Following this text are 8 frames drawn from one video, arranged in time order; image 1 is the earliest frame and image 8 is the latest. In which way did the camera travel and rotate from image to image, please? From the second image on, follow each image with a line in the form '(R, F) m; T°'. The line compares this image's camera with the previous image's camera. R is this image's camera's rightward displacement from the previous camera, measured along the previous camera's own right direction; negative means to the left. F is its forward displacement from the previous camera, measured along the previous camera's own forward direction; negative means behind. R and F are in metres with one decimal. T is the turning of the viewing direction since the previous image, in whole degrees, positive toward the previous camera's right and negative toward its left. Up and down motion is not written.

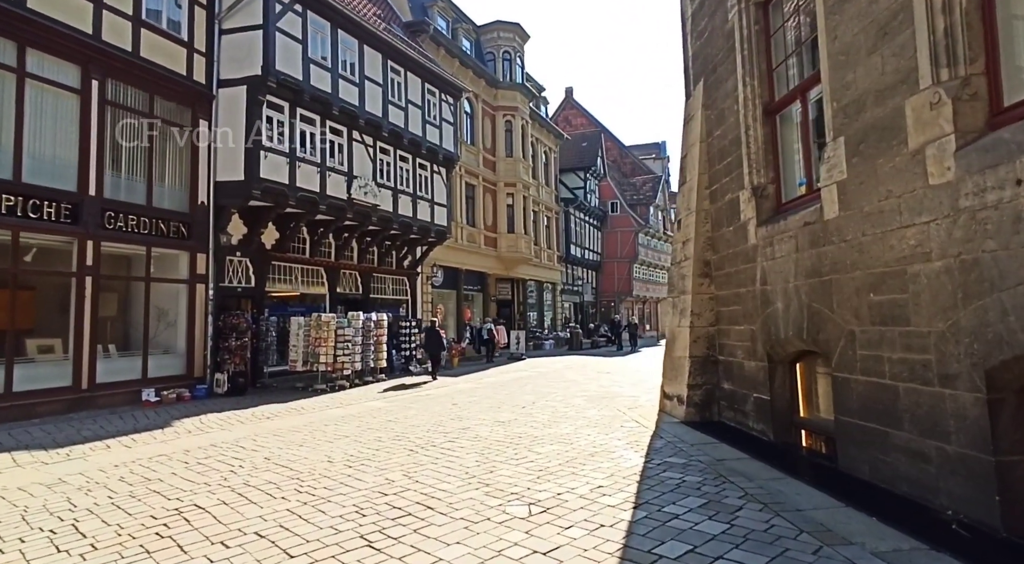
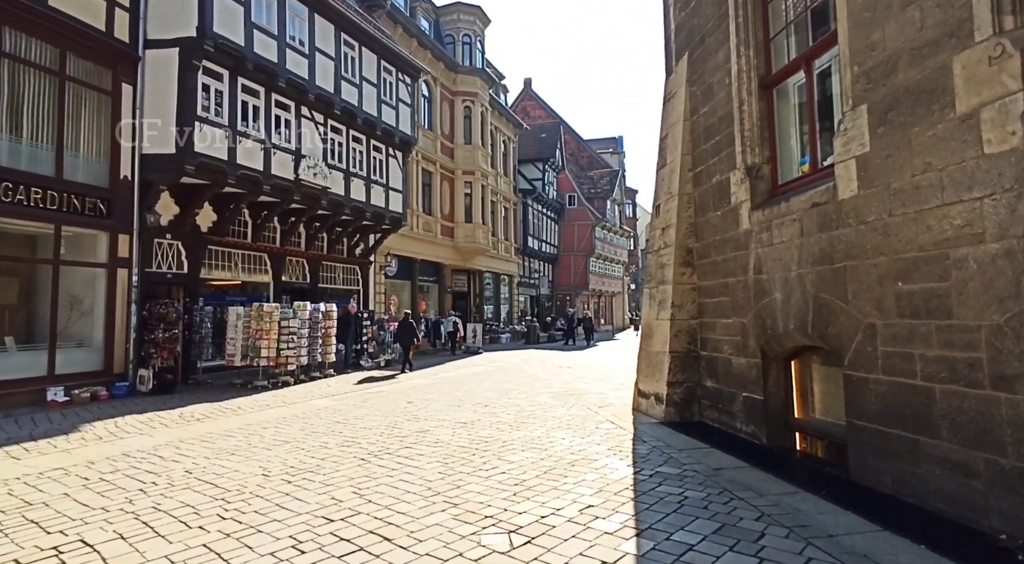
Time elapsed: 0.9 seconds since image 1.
(-0.2, +0.9) m; +4°
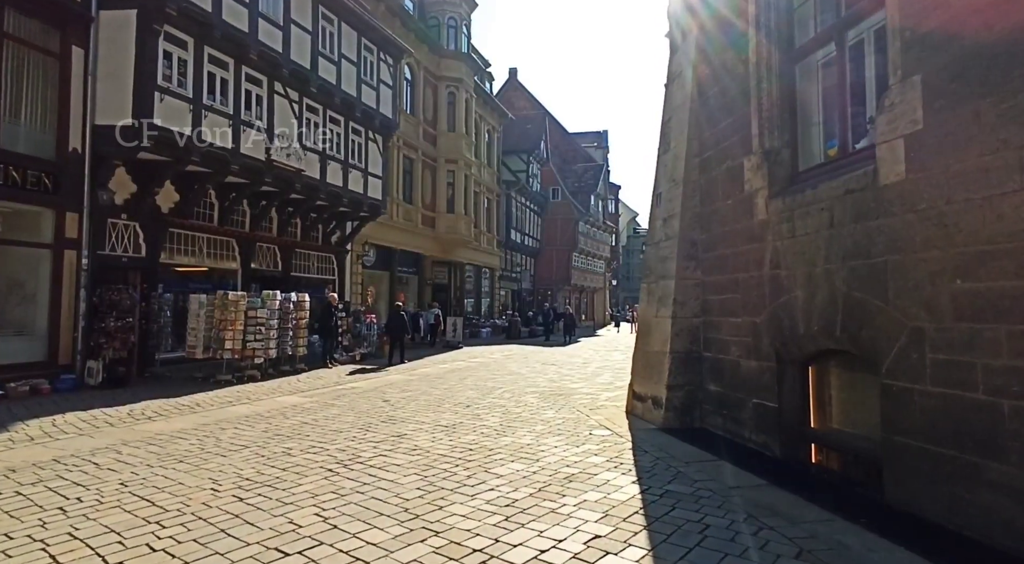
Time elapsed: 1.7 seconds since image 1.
(-0.1, +0.7) m; +2°
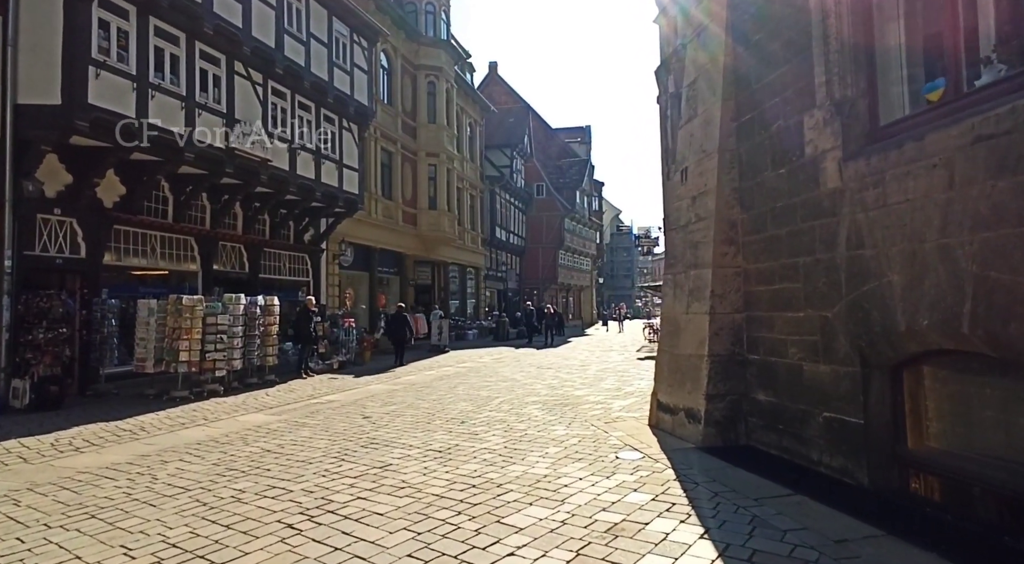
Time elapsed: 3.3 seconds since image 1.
(-0.2, +1.4) m; +2°
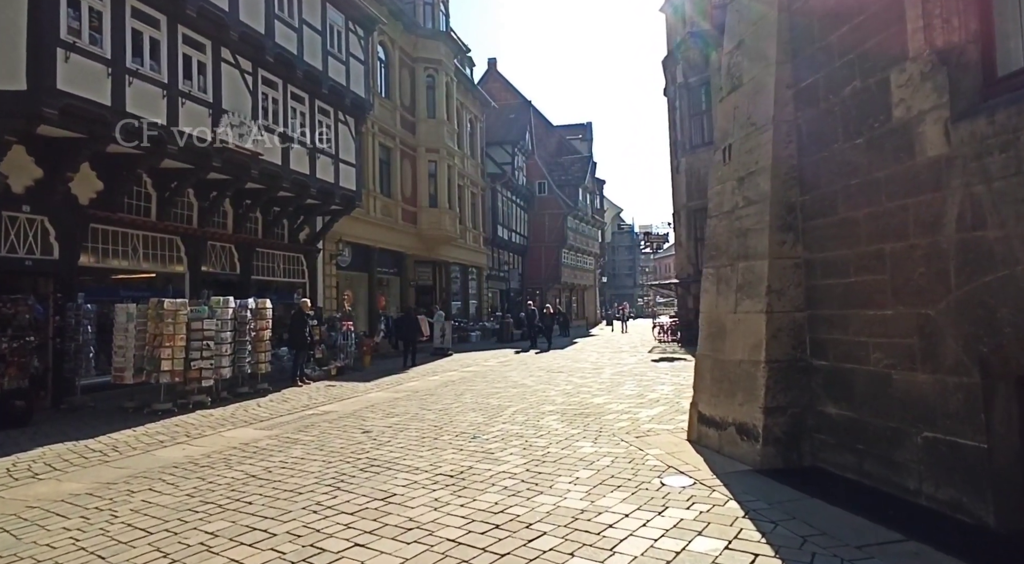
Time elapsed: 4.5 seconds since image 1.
(-0.2, +0.9) m; 0°
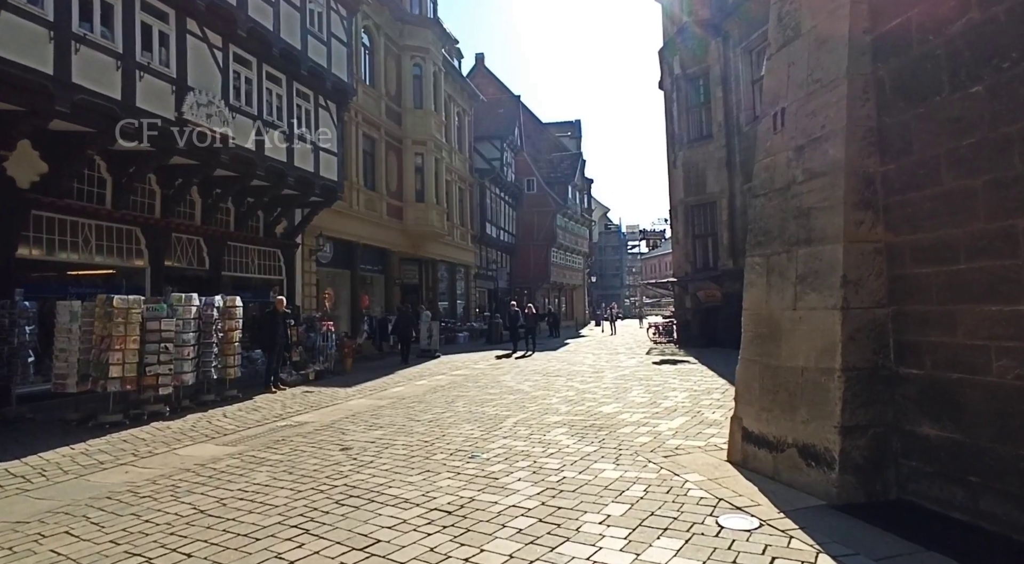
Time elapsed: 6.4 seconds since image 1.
(-0.2, +1.1) m; +1°
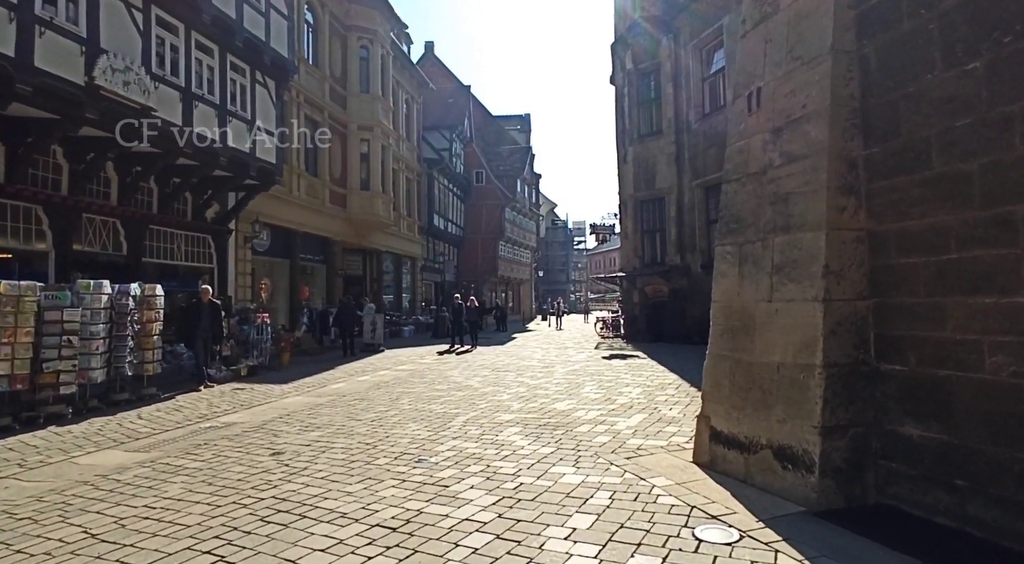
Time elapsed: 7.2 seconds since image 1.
(-0.1, +0.5) m; +5°
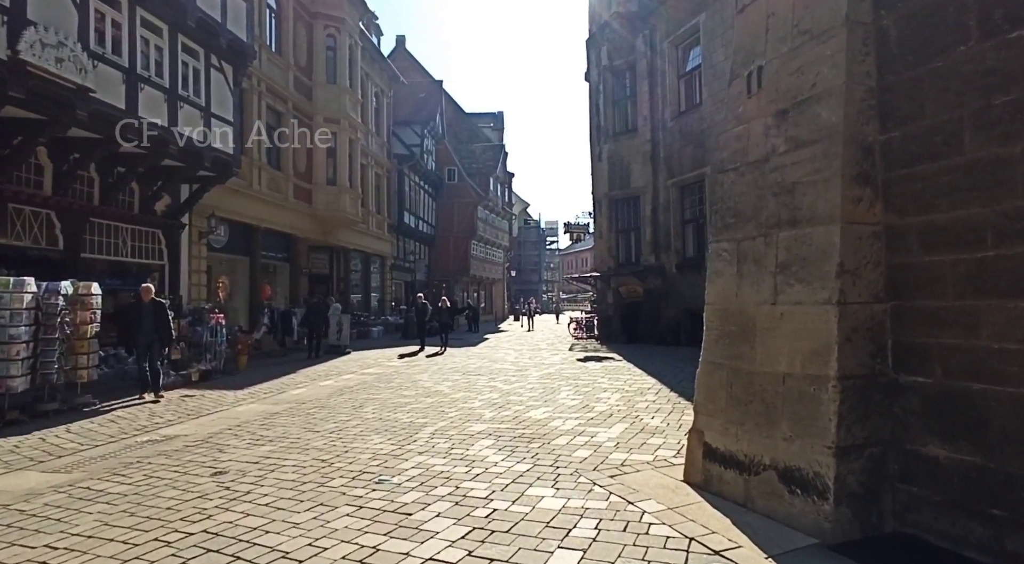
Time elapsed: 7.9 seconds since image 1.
(0.0, +0.6) m; +3°
